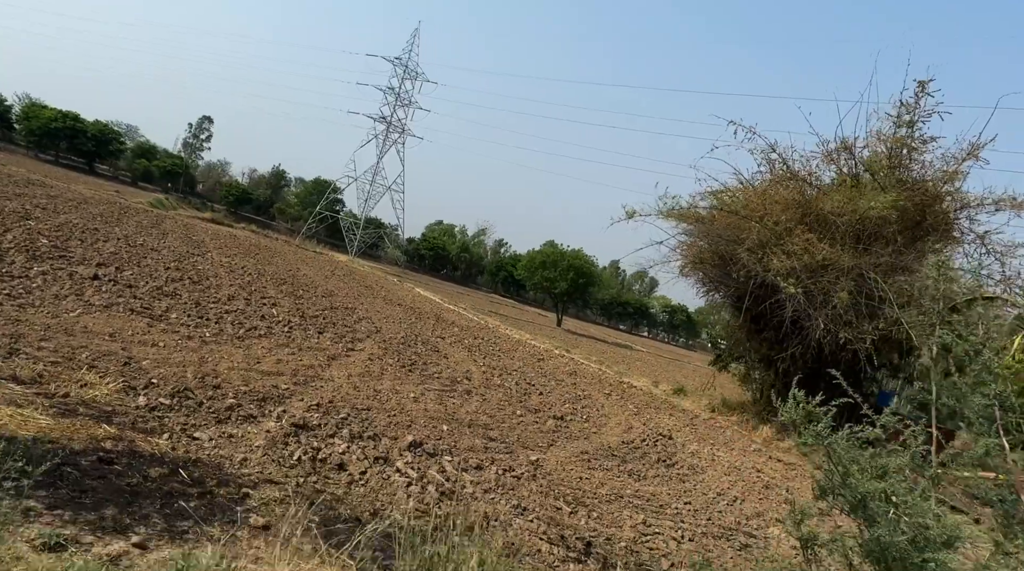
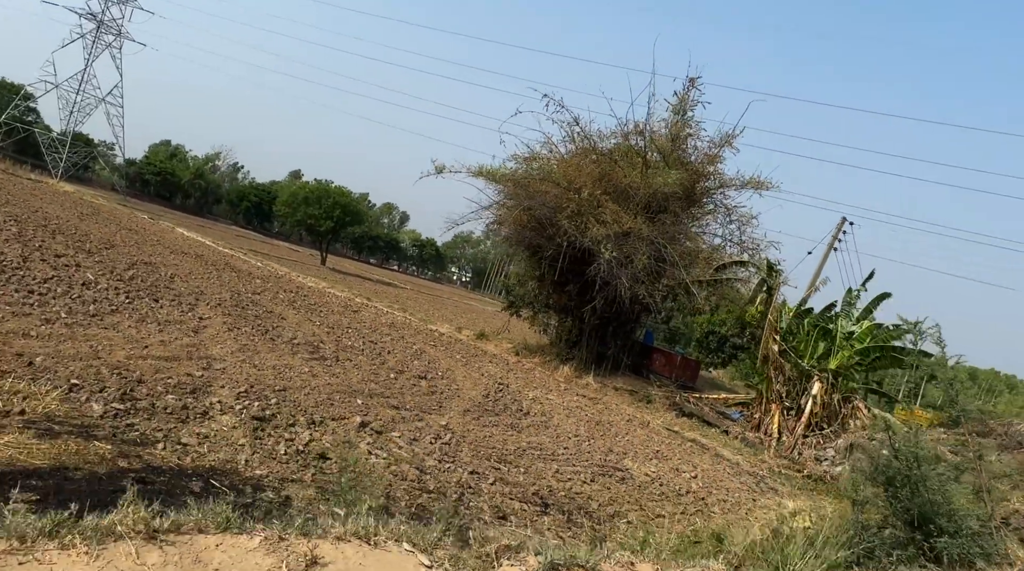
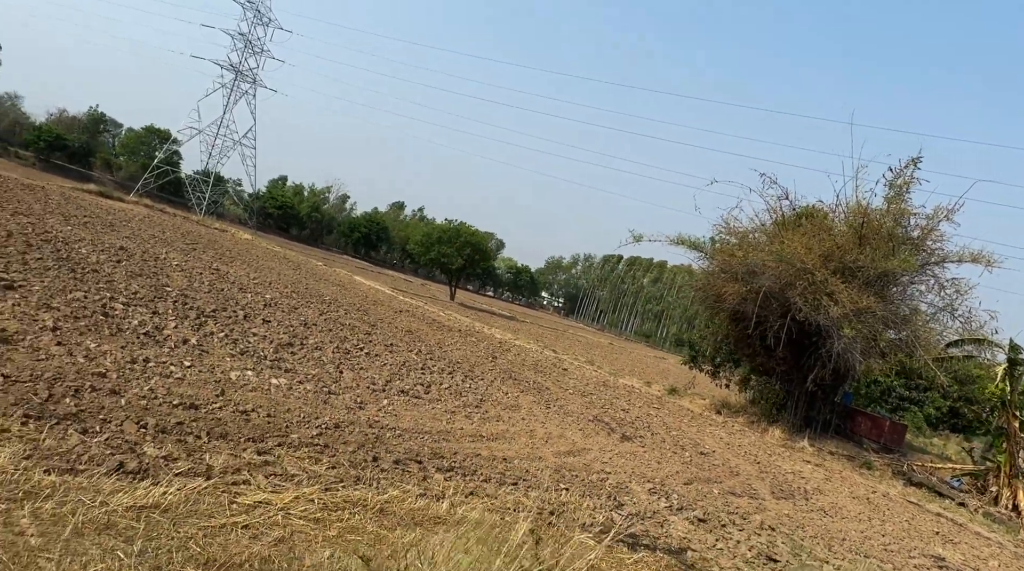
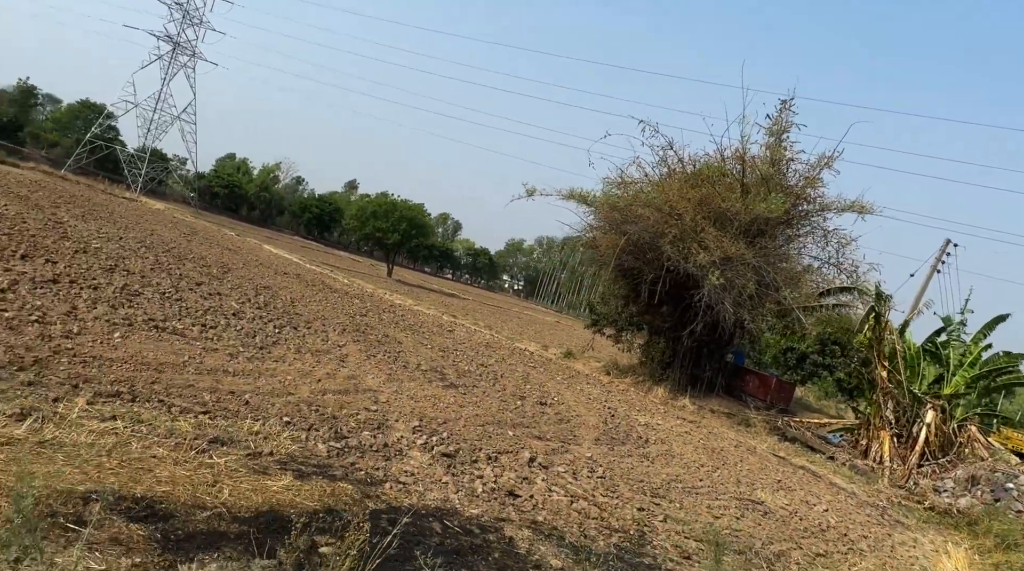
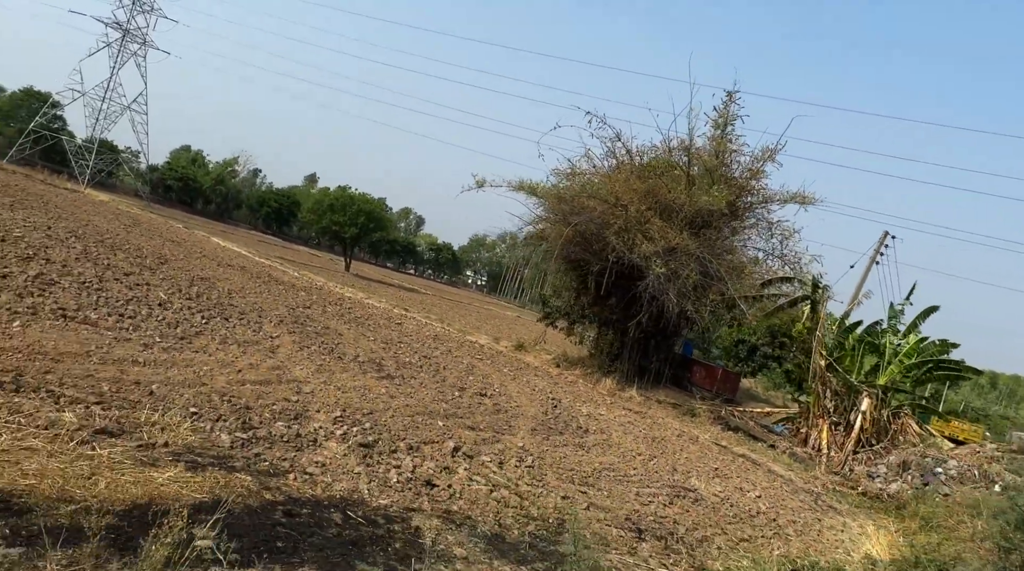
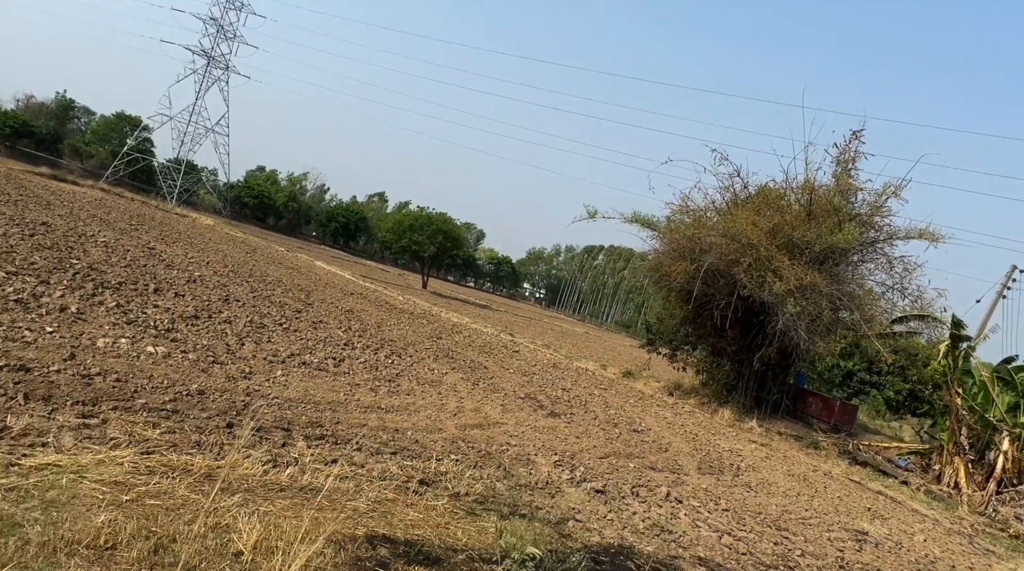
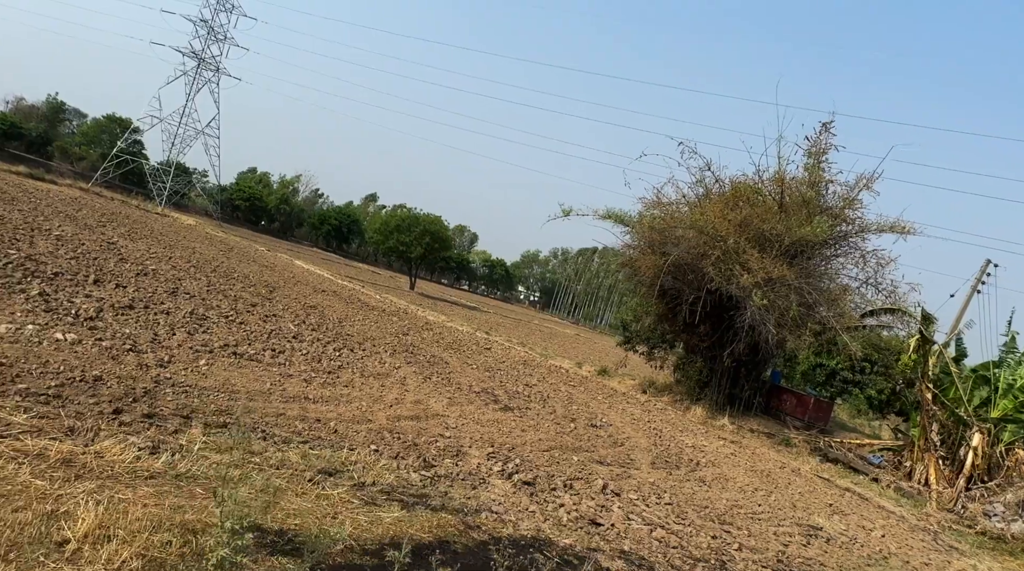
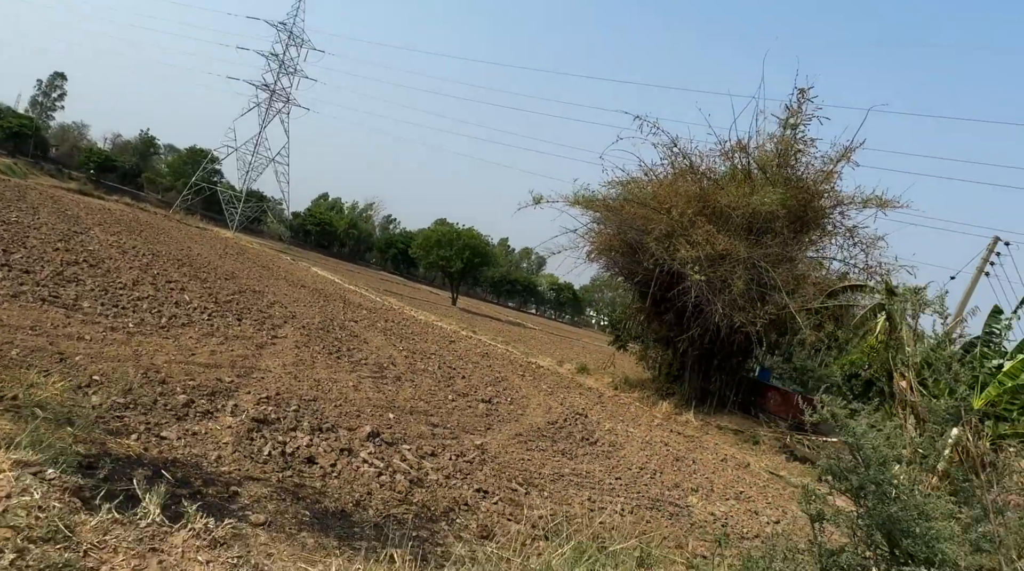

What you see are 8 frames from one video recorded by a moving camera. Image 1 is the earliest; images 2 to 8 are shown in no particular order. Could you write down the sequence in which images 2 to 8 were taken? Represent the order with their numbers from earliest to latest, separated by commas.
8, 2, 5, 4, 7, 6, 3
